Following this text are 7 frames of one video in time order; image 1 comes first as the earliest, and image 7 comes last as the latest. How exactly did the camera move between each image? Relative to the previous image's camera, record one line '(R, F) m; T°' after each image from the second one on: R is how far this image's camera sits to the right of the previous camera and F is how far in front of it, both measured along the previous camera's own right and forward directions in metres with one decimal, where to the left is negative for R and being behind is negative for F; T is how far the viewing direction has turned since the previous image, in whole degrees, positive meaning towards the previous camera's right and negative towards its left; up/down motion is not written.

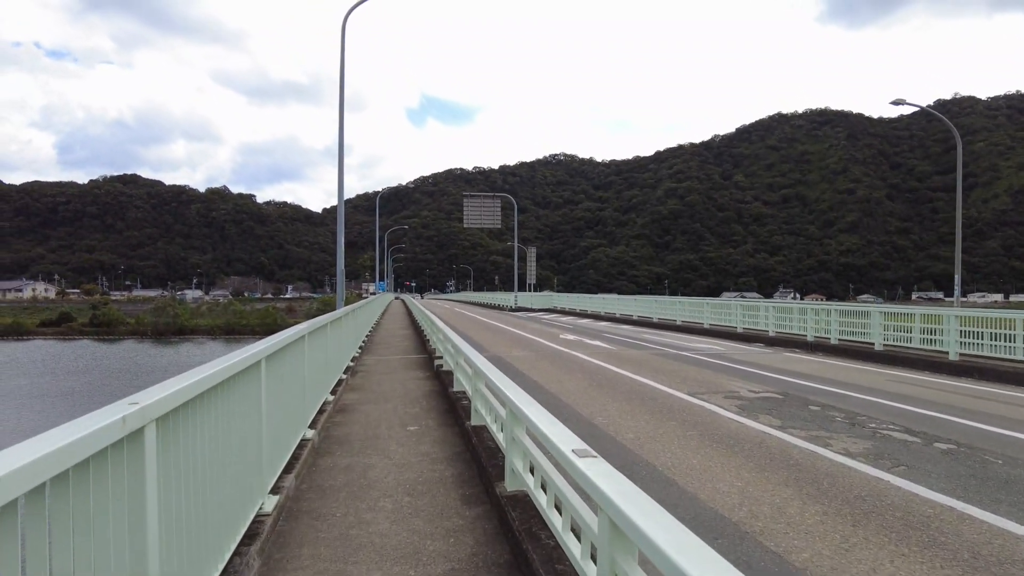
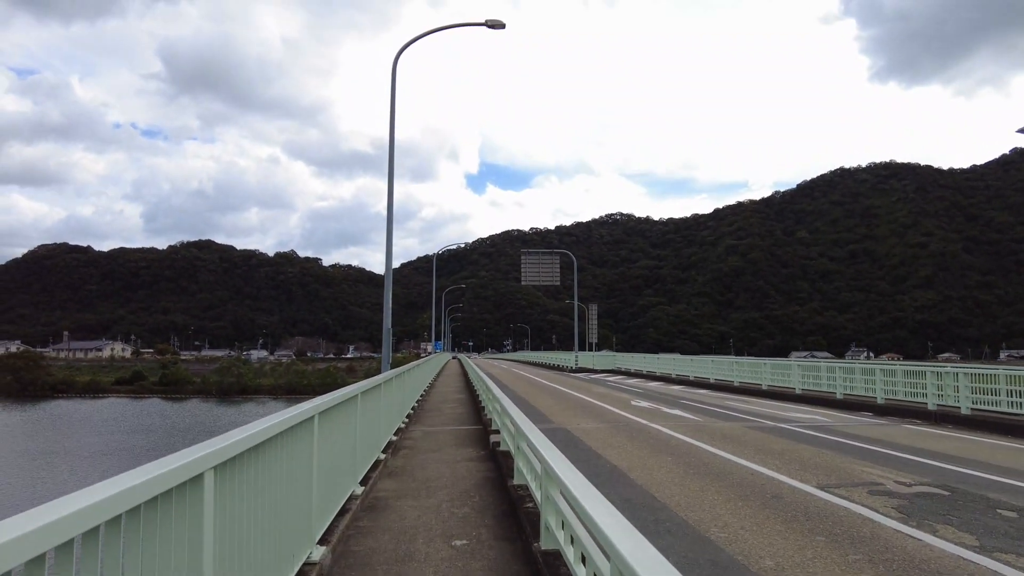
(-0.1, +1.3) m; -5°
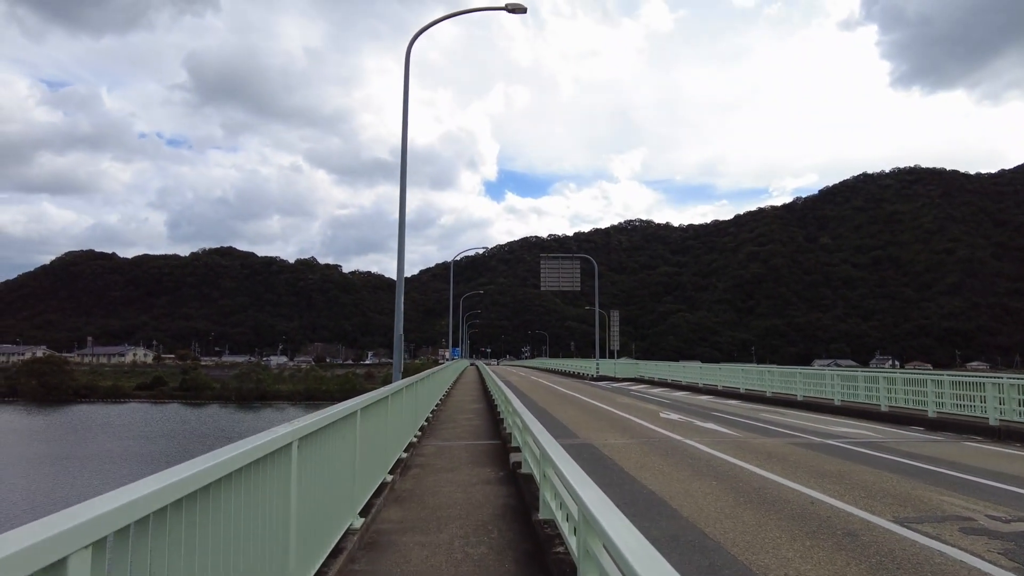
(0.0, +0.7) m; -2°
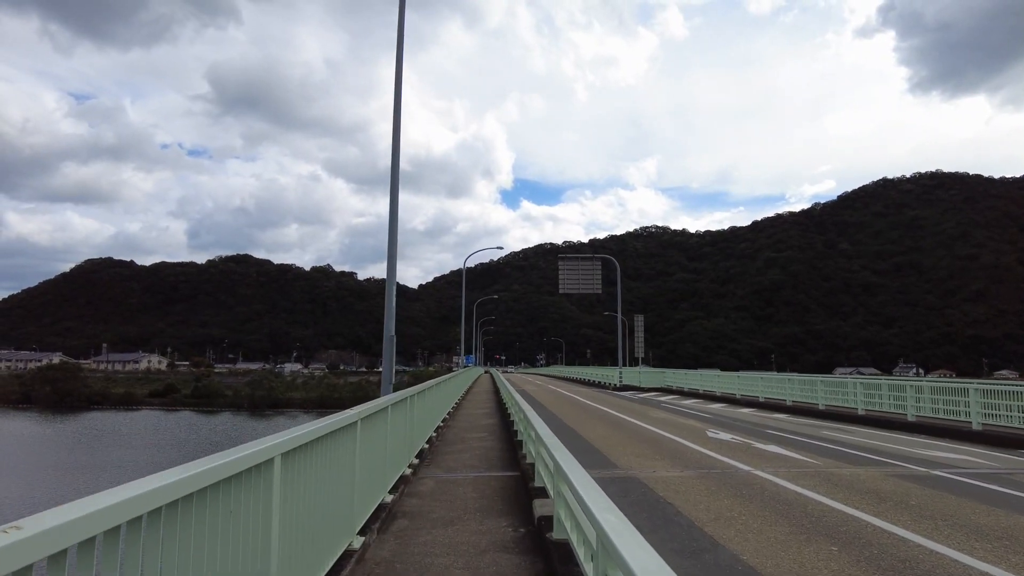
(-0.1, +1.8) m; -1°
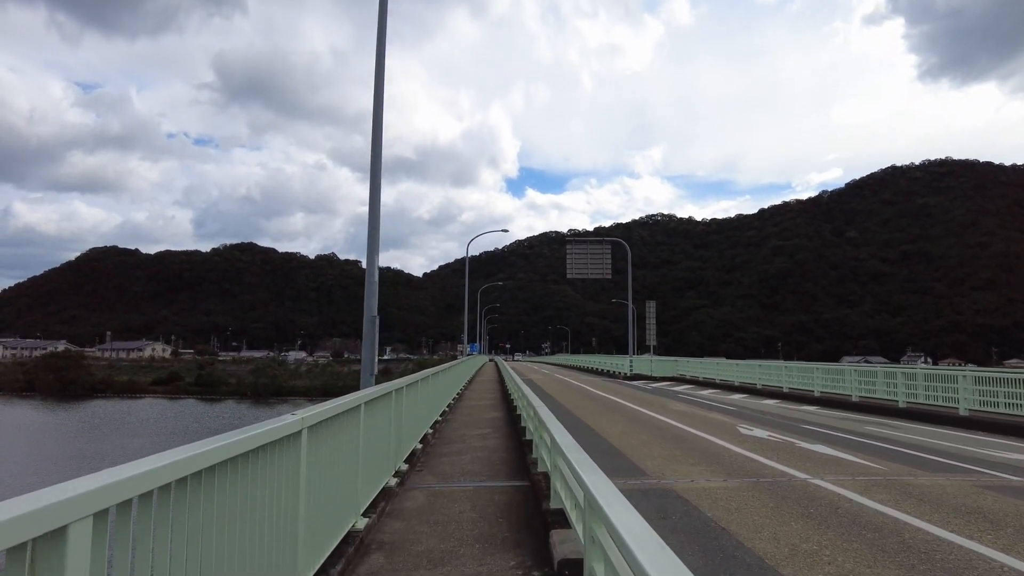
(0.0, +1.2) m; 0°
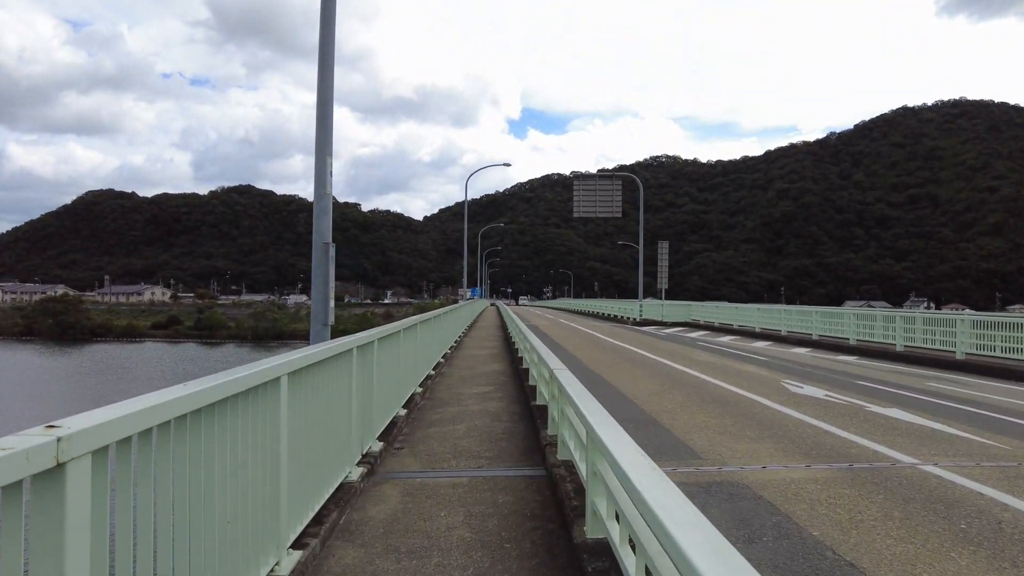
(-0.1, +1.6) m; 0°
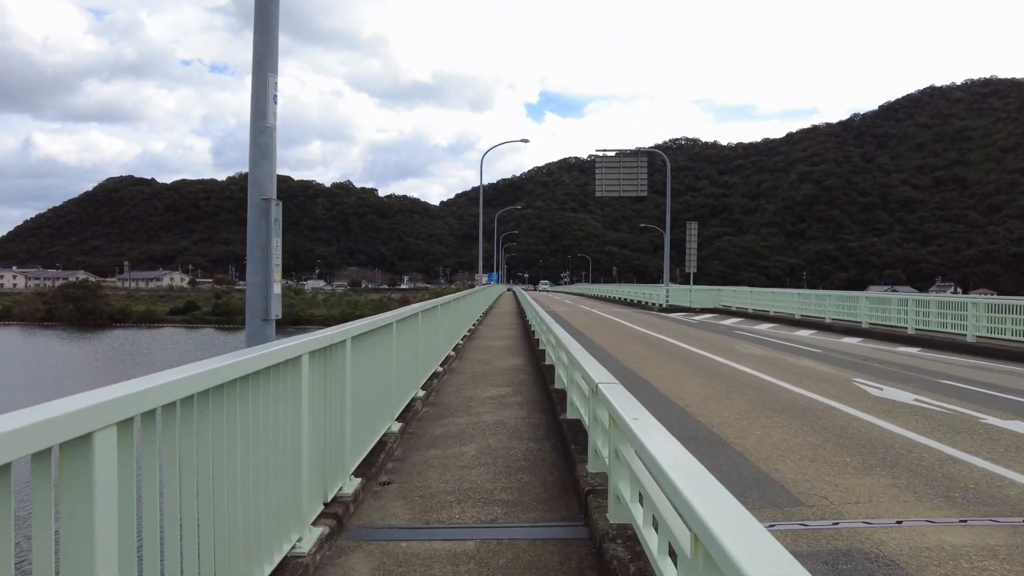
(0.0, +1.3) m; -2°
